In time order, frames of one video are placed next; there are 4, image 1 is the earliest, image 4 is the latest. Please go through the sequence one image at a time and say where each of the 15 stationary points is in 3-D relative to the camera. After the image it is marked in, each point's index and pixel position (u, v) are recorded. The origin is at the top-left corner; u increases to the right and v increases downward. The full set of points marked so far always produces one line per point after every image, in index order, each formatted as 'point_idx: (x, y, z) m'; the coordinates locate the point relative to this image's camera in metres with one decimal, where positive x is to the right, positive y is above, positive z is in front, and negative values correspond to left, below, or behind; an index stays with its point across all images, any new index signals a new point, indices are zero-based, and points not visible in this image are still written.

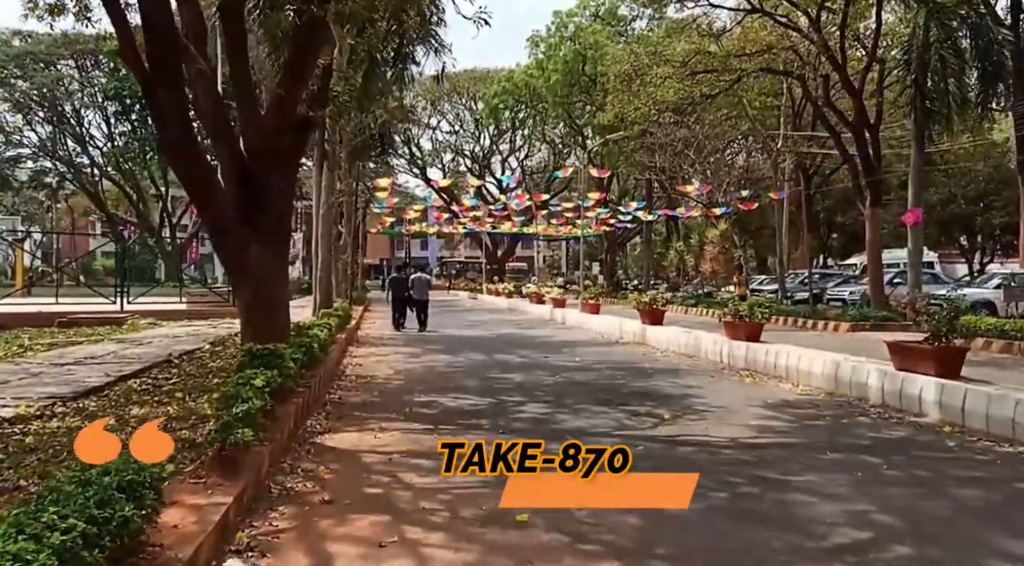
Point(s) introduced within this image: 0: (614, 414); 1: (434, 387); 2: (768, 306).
0: (+0.9, -1.1, +8.9) m
1: (-0.8, -1.1, +10.9) m
2: (+3.4, -0.3, +13.8) m
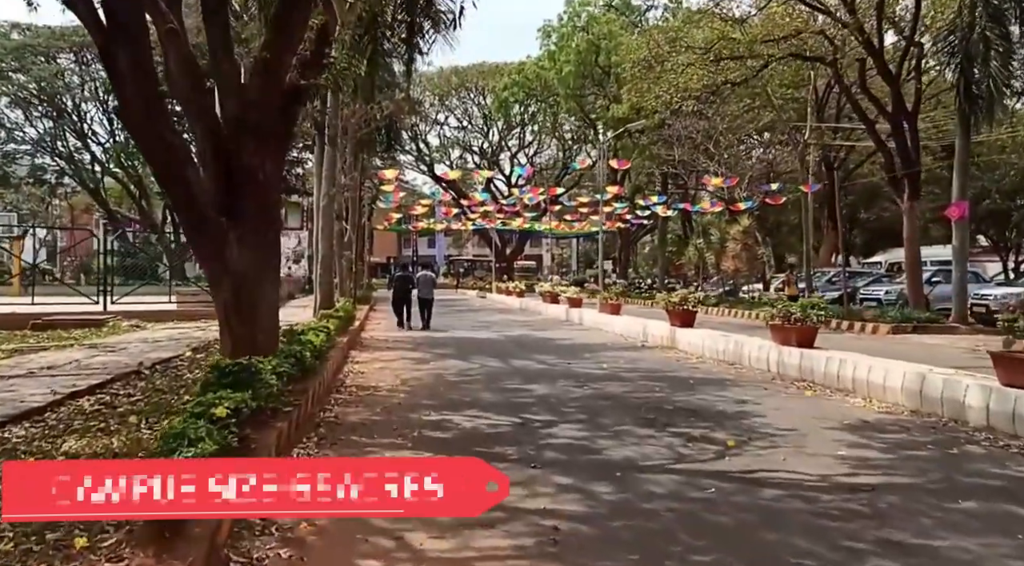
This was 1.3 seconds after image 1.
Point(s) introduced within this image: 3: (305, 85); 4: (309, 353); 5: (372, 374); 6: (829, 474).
0: (+1.1, -1.1, +7.3) m
1: (-0.6, -1.1, +9.3) m
2: (+3.7, -0.3, +12.2) m
3: (-1.7, +1.7, +8.7) m
4: (-1.8, -0.6, +9.0) m
5: (-1.6, -1.1, +12.3) m
6: (+1.9, -1.1, +6.1) m
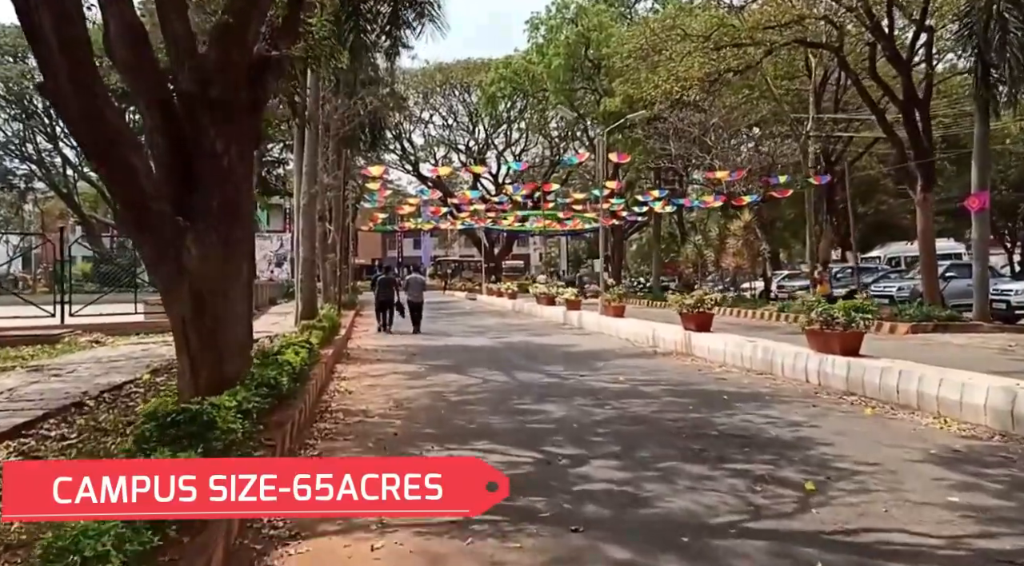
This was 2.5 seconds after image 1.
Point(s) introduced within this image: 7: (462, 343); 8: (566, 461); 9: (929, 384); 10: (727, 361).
0: (+1.2, -1.1, +6.0) m
1: (-0.5, -1.1, +7.9) m
2: (+3.7, -0.3, +10.9) m
3: (-1.7, +1.6, +7.3) m
4: (-1.7, -0.7, +7.6) m
5: (-1.6, -1.2, +10.8) m
6: (+2.0, -1.2, +4.8) m
7: (-0.9, -1.1, +19.7) m
8: (+0.4, -1.1, +6.6) m
9: (+3.5, -0.8, +8.7) m
10: (+2.8, -1.0, +13.4) m
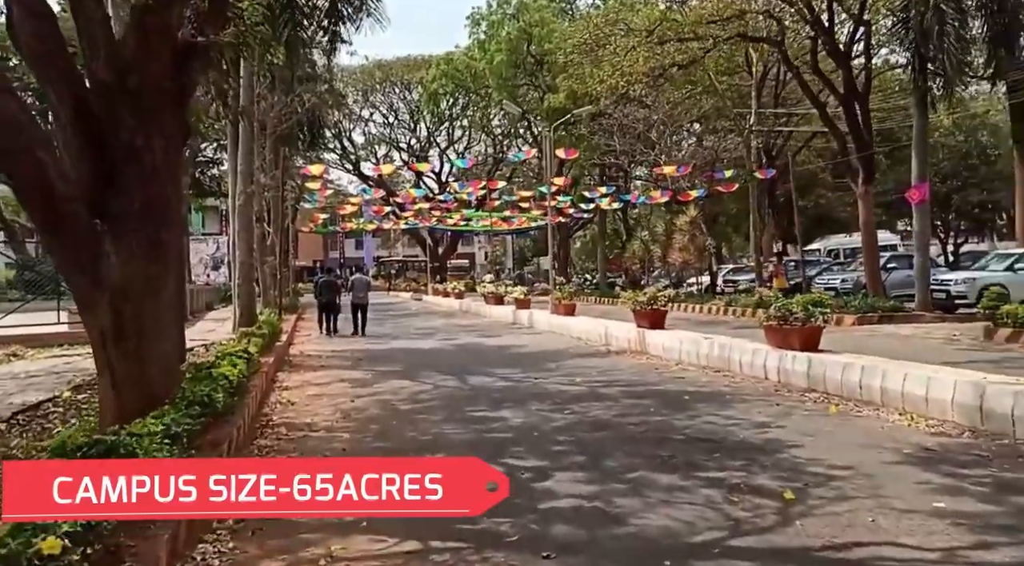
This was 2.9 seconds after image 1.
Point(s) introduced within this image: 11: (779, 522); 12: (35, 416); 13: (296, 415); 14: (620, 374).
0: (+1.0, -1.1, +5.6) m
1: (-0.8, -1.2, +7.5) m
2: (+3.2, -0.2, +10.6) m
3: (-2.0, +1.5, +6.7) m
4: (-2.0, -0.7, +7.1) m
5: (-2.0, -1.2, +10.3) m
6: (+1.9, -1.1, +4.5) m
7: (-1.9, -1.2, +19.2) m
8: (+0.1, -1.1, +6.2) m
9: (+3.1, -0.8, +8.5) m
10: (+2.2, -1.0, +13.1) m
11: (+1.3, -1.1, +4.9) m
12: (-3.6, -0.9, +7.8) m
13: (-2.0, -1.2, +9.6) m
14: (+1.2, -1.1, +12.1) m
